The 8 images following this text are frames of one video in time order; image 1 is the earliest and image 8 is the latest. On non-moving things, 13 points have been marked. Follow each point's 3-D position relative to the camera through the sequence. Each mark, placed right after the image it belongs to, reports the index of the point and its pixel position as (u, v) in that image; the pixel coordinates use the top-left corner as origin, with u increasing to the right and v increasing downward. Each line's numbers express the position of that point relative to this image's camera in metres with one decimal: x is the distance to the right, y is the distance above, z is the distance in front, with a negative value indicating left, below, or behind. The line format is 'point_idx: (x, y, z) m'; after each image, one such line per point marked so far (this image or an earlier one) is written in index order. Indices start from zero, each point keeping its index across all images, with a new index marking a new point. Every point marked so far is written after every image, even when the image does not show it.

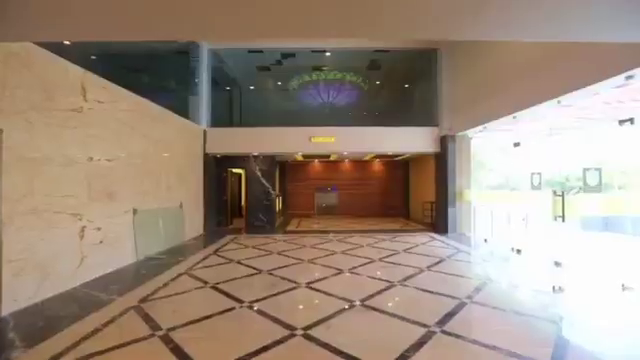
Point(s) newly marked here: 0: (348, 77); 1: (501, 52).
0: (+0.7, +2.6, +7.9) m
1: (+3.0, +2.2, +5.4) m
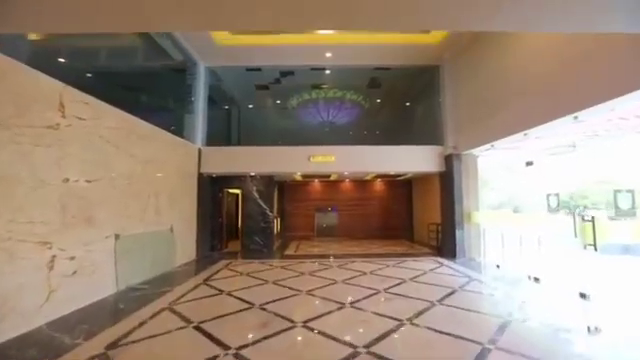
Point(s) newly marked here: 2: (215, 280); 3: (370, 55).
0: (+0.7, +2.1, +7.7) m
1: (+3.0, +1.8, +5.2) m
2: (-1.5, -1.5, +4.5) m
3: (+1.1, +2.7, +6.6) m
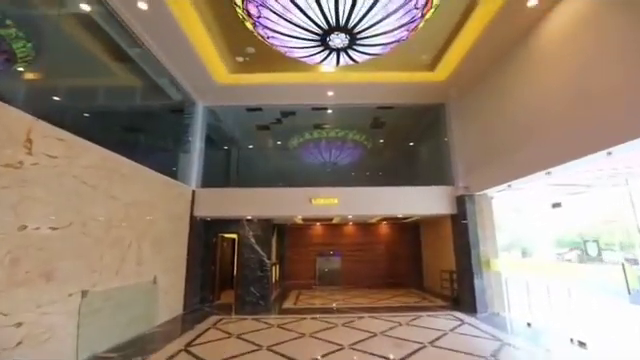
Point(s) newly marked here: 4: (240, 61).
0: (+0.7, +1.1, +7.4) m
1: (+3.1, +1.1, +4.9) m
2: (-1.5, -2.0, +3.8) m
3: (+1.1, +1.8, +6.4) m
4: (-1.4, +2.1, +5.4) m
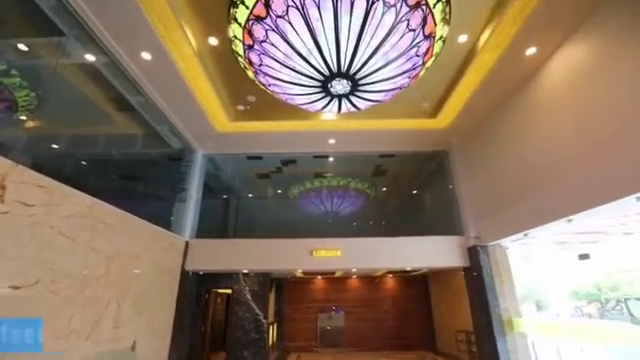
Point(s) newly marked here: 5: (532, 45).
0: (+0.8, -0.1, +7.2) m
1: (+3.1, +0.4, +4.8) m
2: (-1.5, -2.6, +3.2) m
3: (+1.1, +0.8, +6.3) m
4: (-1.4, +1.3, +5.4) m
5: (+2.7, +1.8, +3.9) m
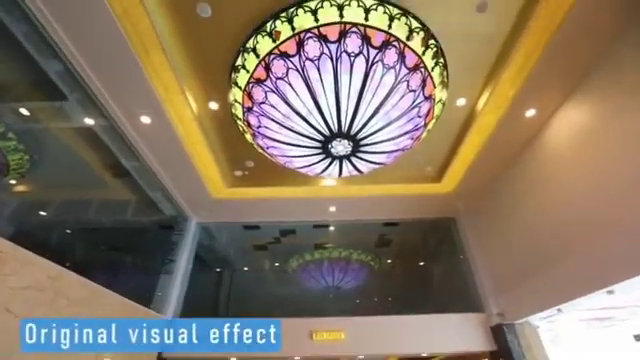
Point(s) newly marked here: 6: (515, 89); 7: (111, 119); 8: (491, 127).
0: (+0.8, -1.6, +6.7) m
1: (+3.1, -0.5, +4.4) m
2: (-1.4, -3.1, +2.2) m
3: (+1.1, -0.5, +6.1) m
4: (-1.4, +0.1, +5.3) m
5: (+2.7, +1.0, +4.0) m
6: (+2.4, +1.1, +3.8) m
7: (-2.8, +0.8, +4.1) m
8: (+2.4, +0.7, +4.3) m
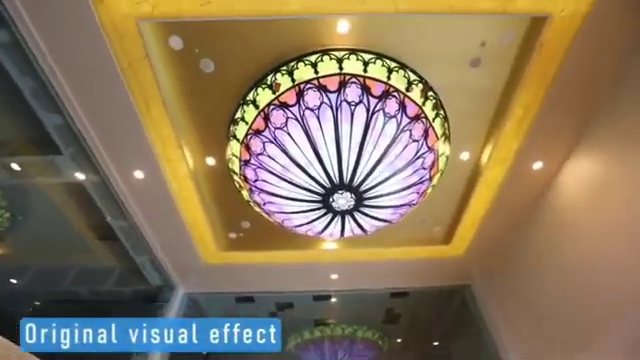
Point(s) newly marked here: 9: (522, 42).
0: (+0.8, -2.9, +5.9) m
1: (+3.1, -1.3, +4.0) m
2: (-1.4, -3.3, +1.2) m
3: (+1.1, -1.7, +5.5) m
4: (-1.4, -0.9, +4.9) m
5: (+2.7, +0.3, +3.8) m
6: (+2.4, +0.5, +3.7) m
7: (-2.8, +0.1, +3.9) m
8: (+2.4, 0.0, +4.1) m
9: (+2.0, +1.4, +3.1) m
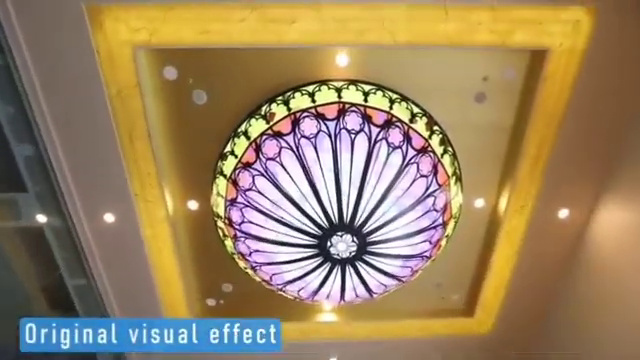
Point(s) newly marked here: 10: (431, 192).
0: (+0.7, -3.9, +4.6) m
1: (+3.0, -1.8, +3.1) m
2: (-1.5, -2.9, -0.1) m
3: (+1.1, -2.6, +4.5) m
4: (-1.4, -1.7, +4.1) m
5: (+2.7, -0.3, +3.4) m
6: (+2.4, -0.1, +3.4) m
7: (-2.8, -0.4, +3.5) m
8: (+2.4, -0.6, +3.6) m
9: (+2.0, +1.0, +3.0) m
10: (+1.1, -0.1, +3.0) m
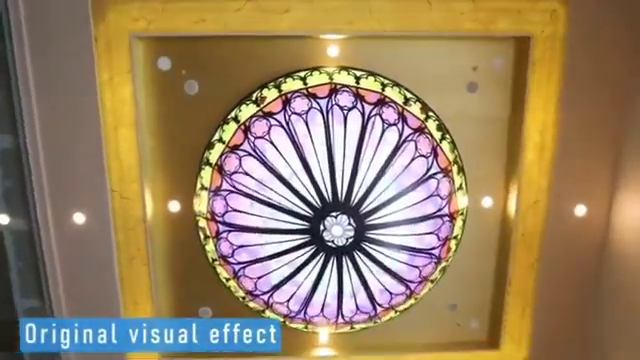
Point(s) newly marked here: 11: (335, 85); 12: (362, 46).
0: (+0.7, -4.0, +3.3) m
1: (+3.0, -1.6, +2.4) m
2: (-1.5, -1.9, -1.0) m
3: (+1.0, -2.8, +3.6) m
4: (-1.5, -1.7, +3.5) m
5: (+2.6, -0.2, +3.2) m
6: (+2.3, 0.0, +3.2) m
7: (-2.9, -0.4, +3.1) m
8: (+2.3, -0.6, +3.2) m
9: (+1.9, +1.1, +3.1) m
10: (+1.0, 0.0, +2.7) m
11: (+0.1, +0.9, +2.8) m
12: (+0.4, +1.3, +3.0) m
